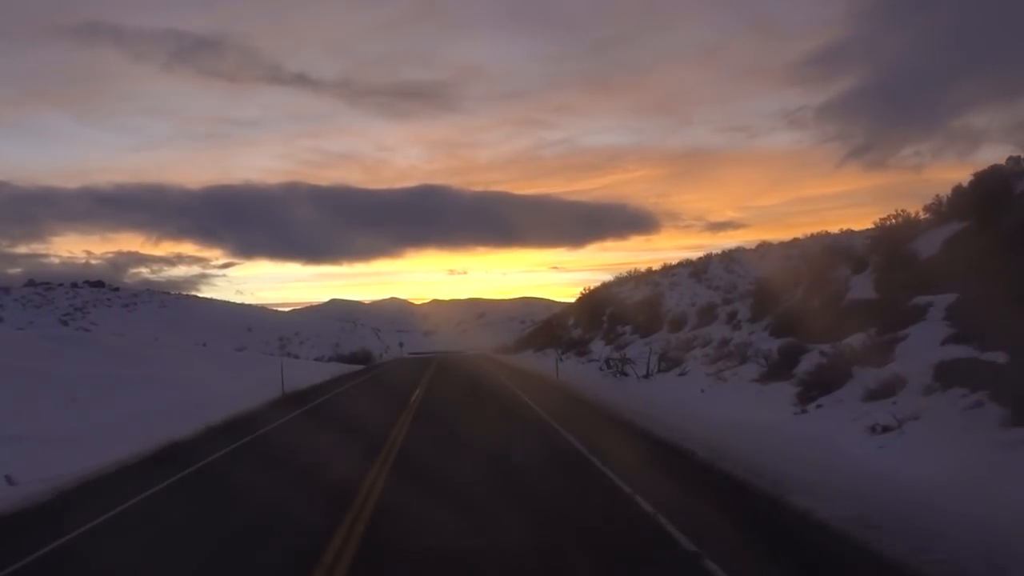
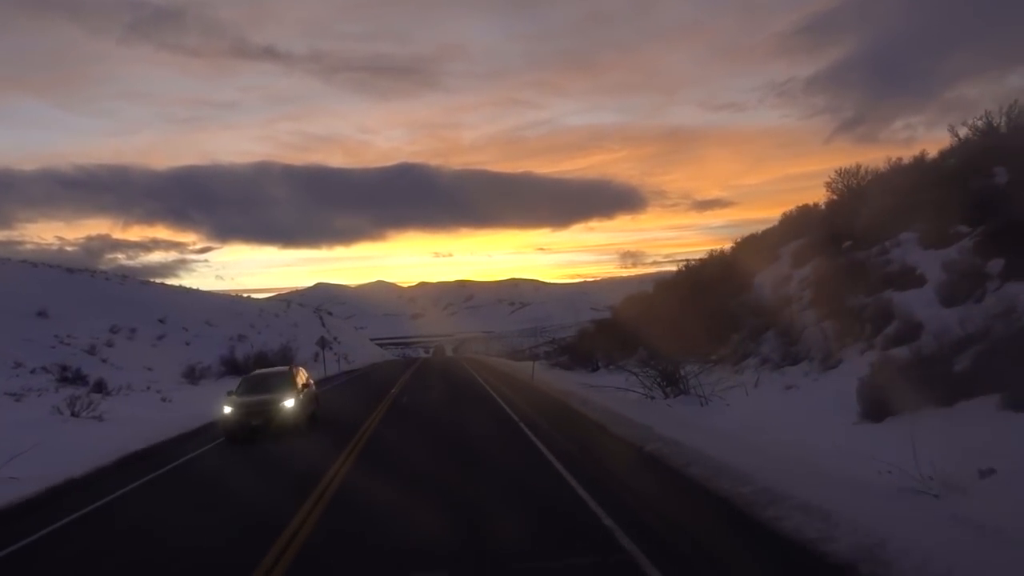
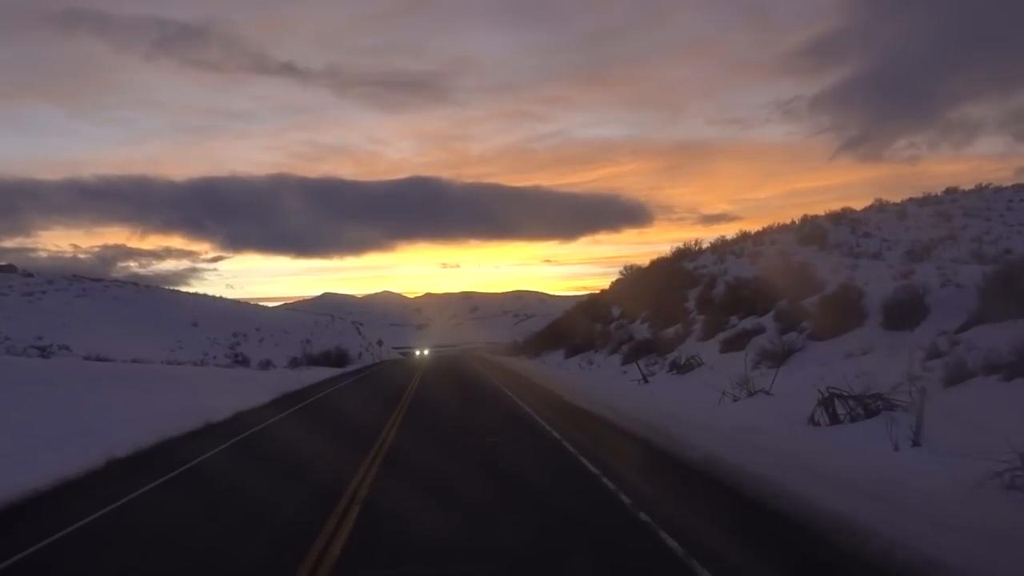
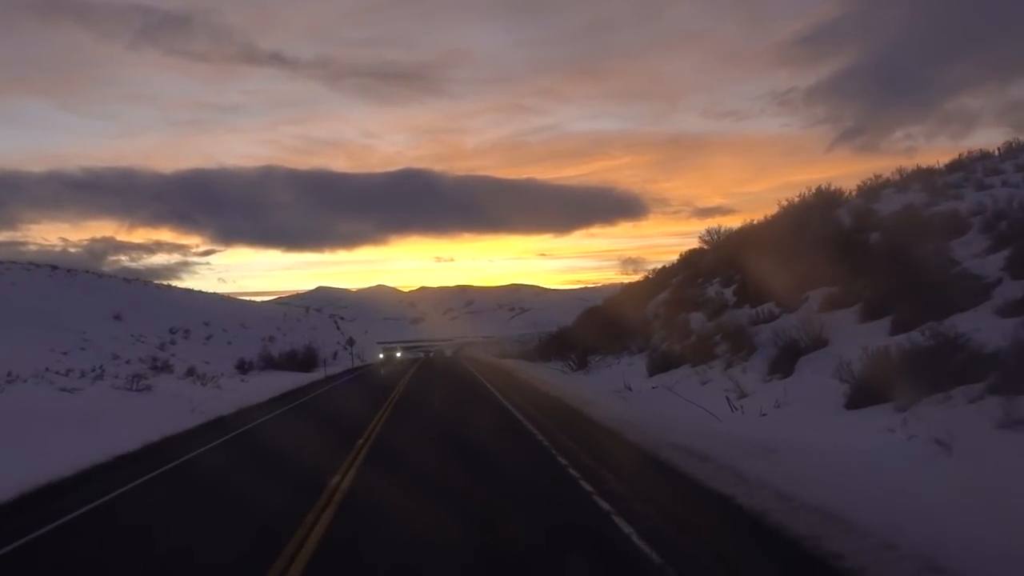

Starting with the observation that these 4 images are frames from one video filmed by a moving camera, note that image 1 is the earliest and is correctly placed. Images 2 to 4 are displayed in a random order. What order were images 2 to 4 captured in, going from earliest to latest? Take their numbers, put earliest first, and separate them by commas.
3, 4, 2
